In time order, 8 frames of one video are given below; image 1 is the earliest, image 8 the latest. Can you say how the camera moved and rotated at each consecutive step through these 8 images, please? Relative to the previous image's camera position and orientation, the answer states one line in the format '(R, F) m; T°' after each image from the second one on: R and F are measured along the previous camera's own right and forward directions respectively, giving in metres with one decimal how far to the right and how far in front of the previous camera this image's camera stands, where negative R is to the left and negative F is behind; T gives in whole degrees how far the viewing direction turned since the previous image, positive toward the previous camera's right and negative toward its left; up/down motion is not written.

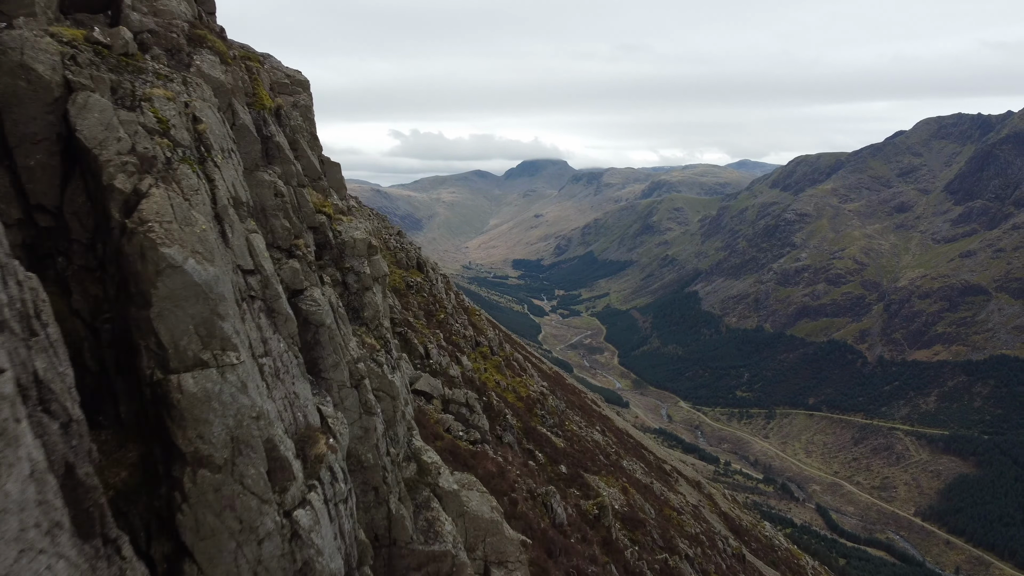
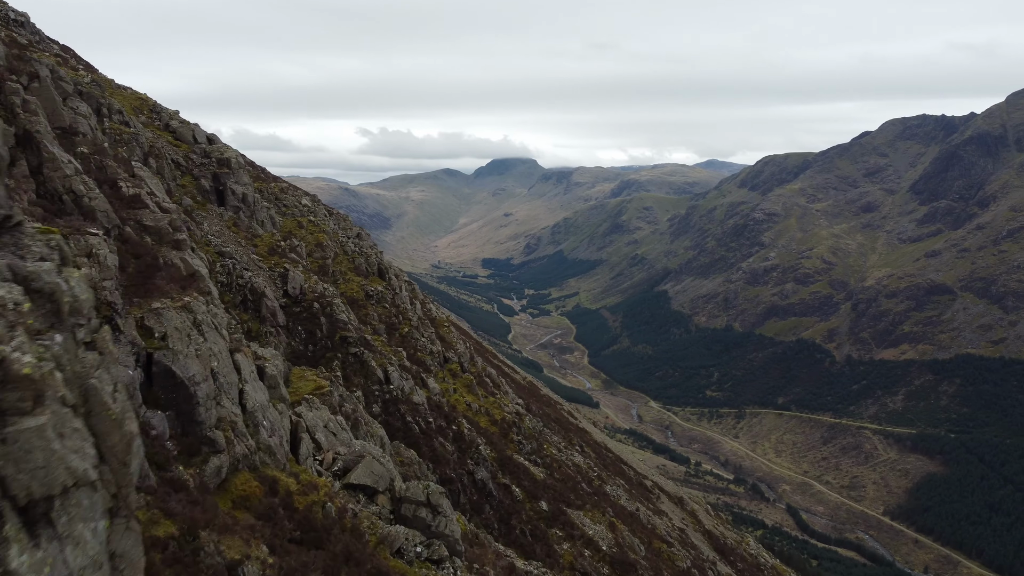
(-0.4, +9.1) m; +3°
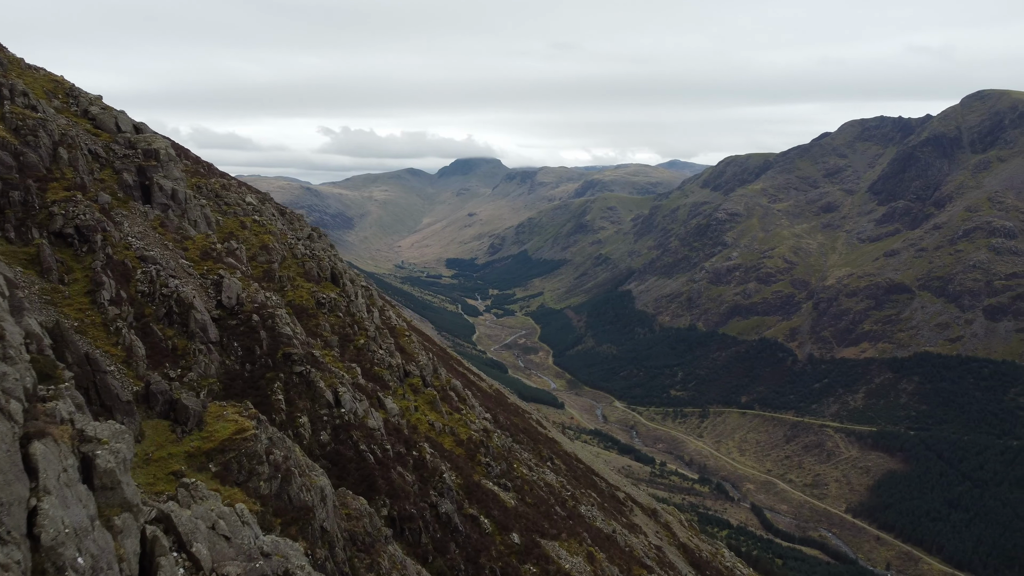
(-0.3, +6.7) m; +4°
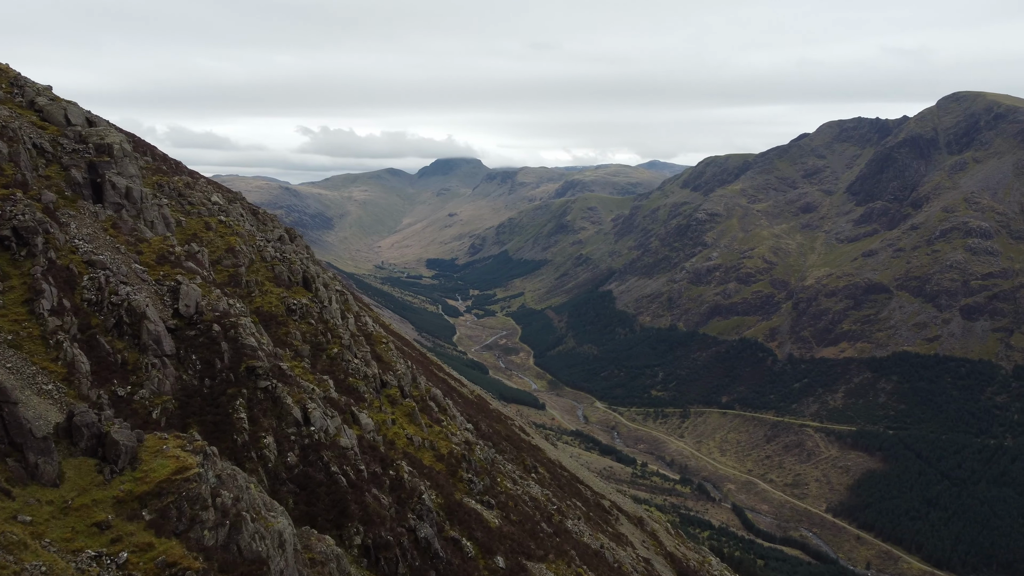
(-0.3, +3.7) m; +2°
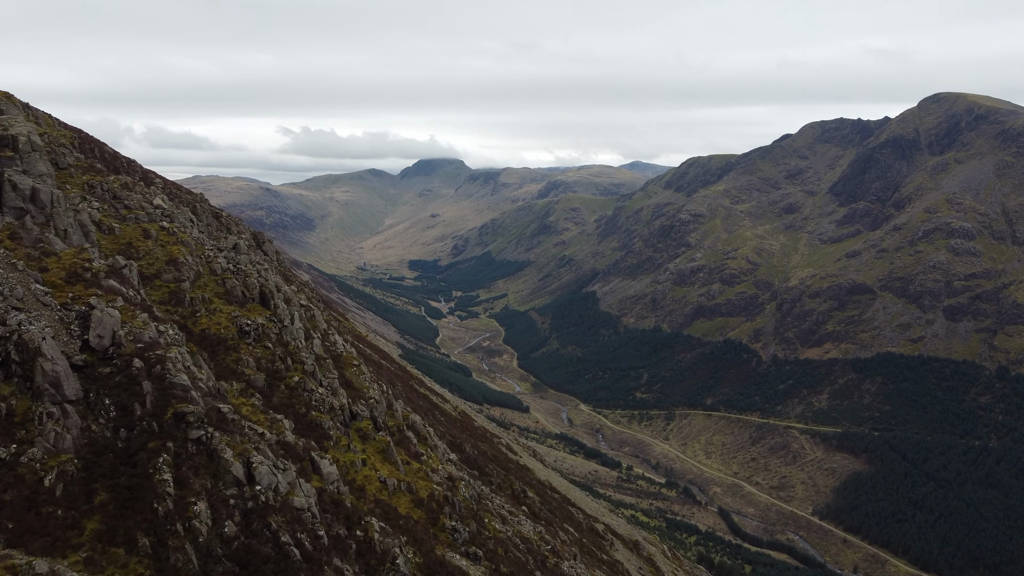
(+0.6, +5.4) m; +2°
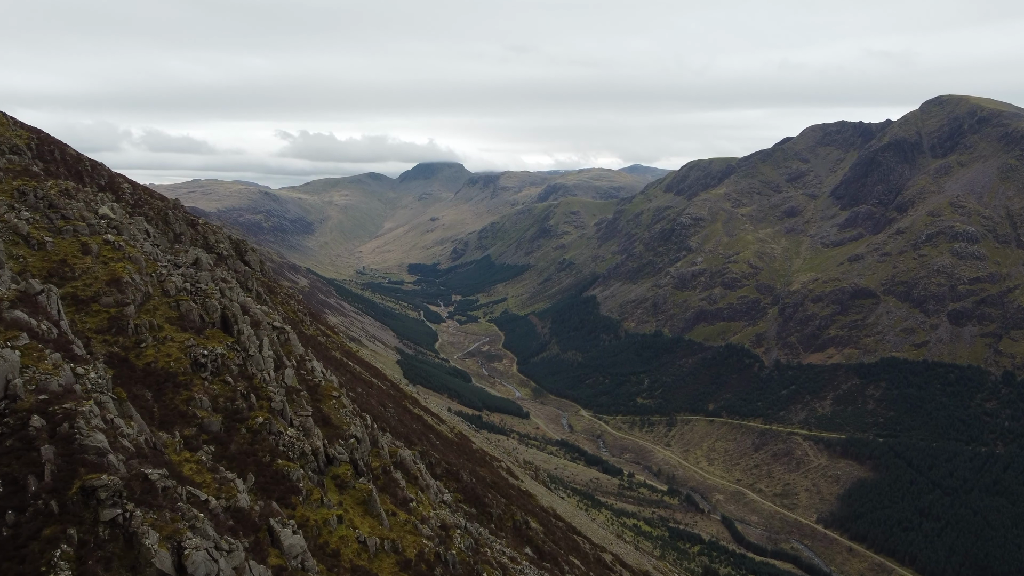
(-0.1, +3.0) m; 0°
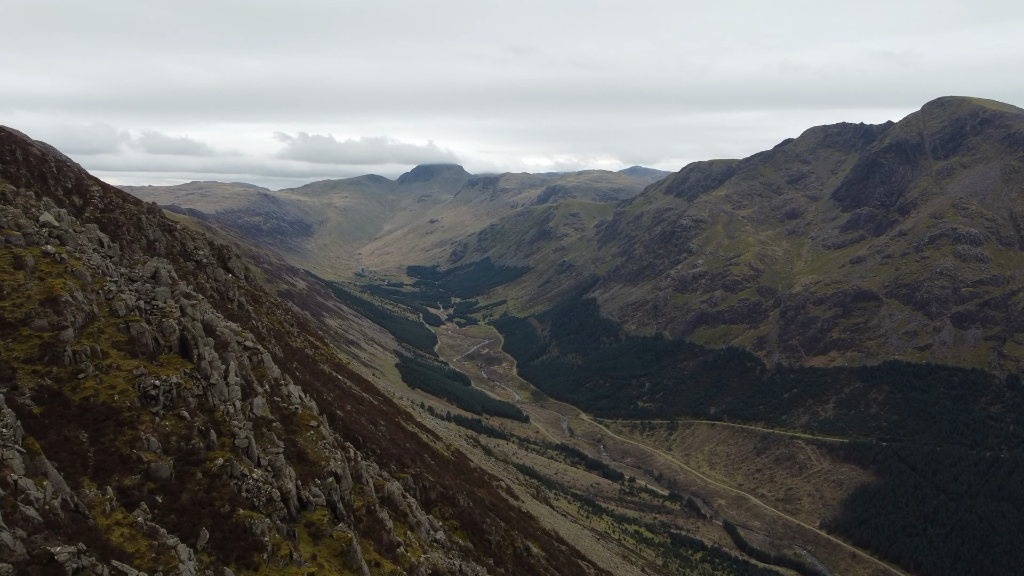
(0.0, +2.4) m; 0°
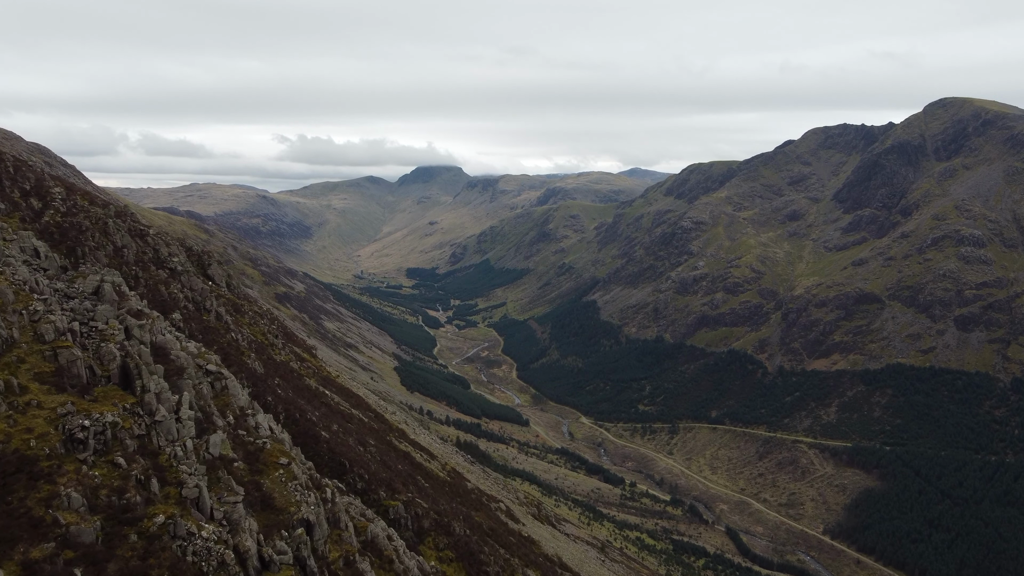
(0.0, +2.5) m; 0°
